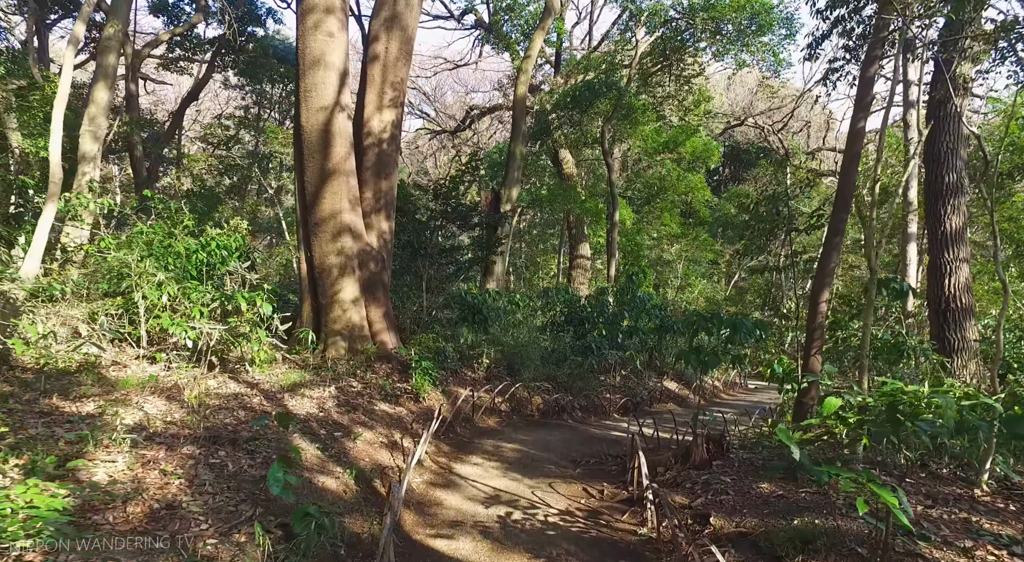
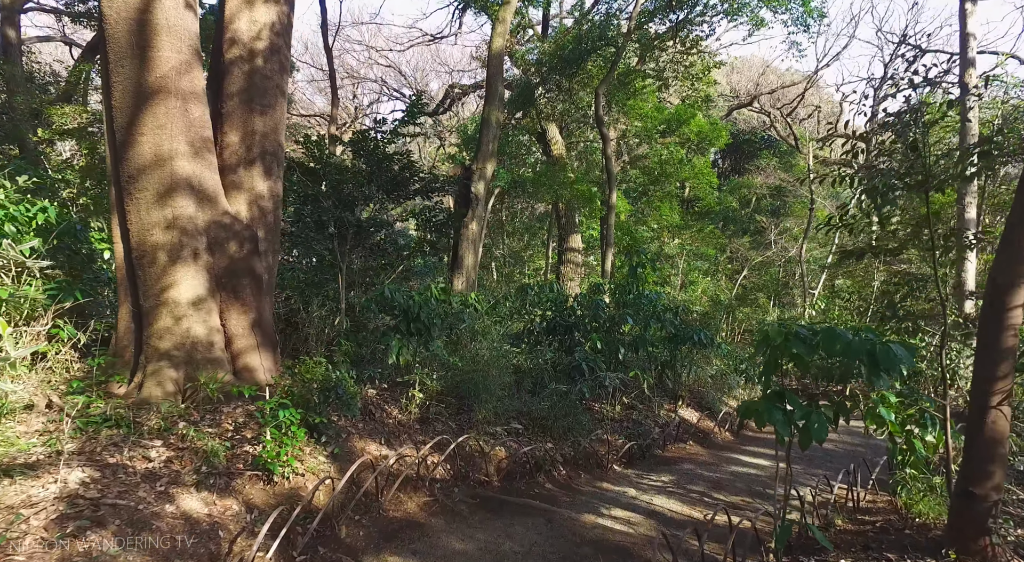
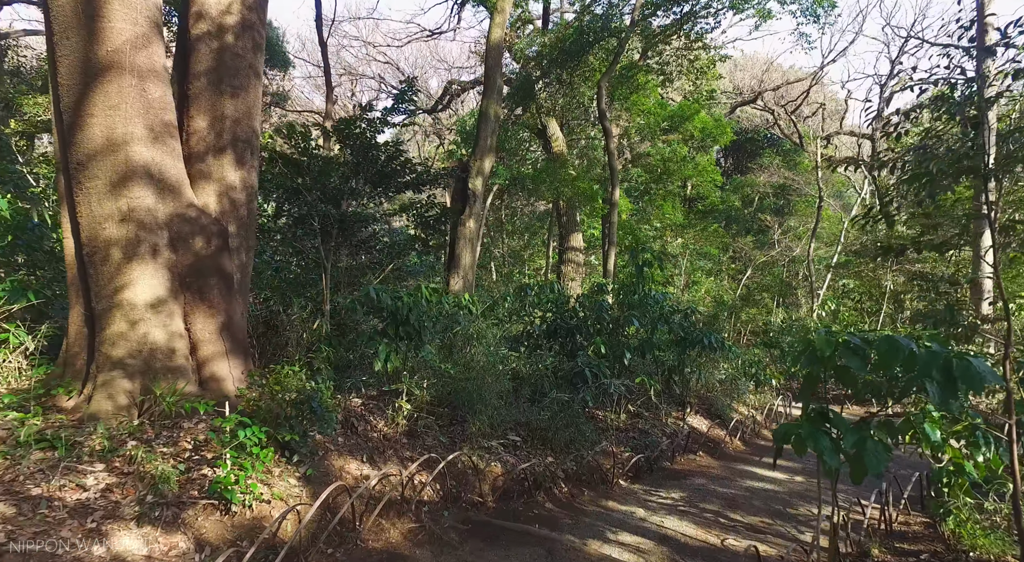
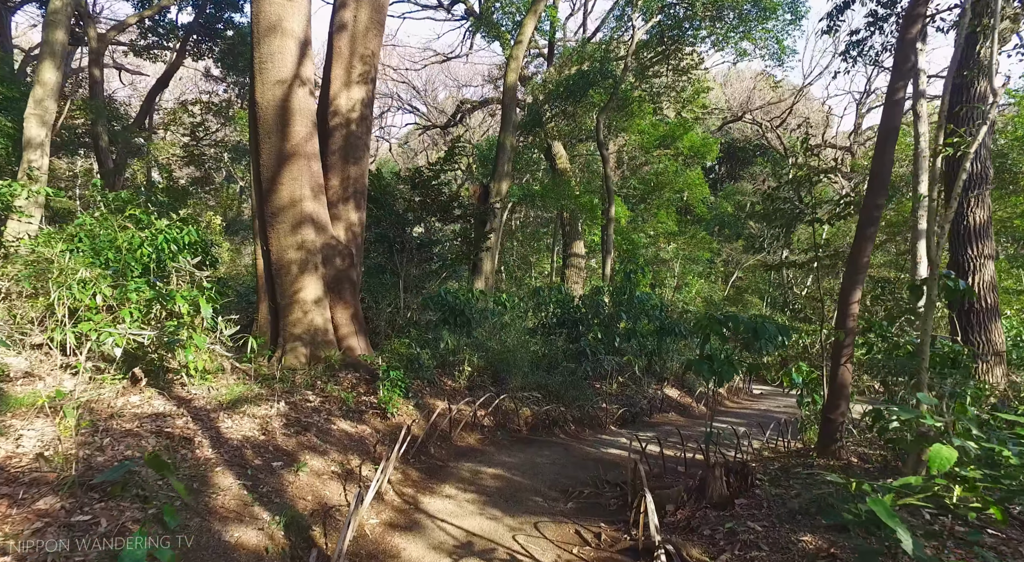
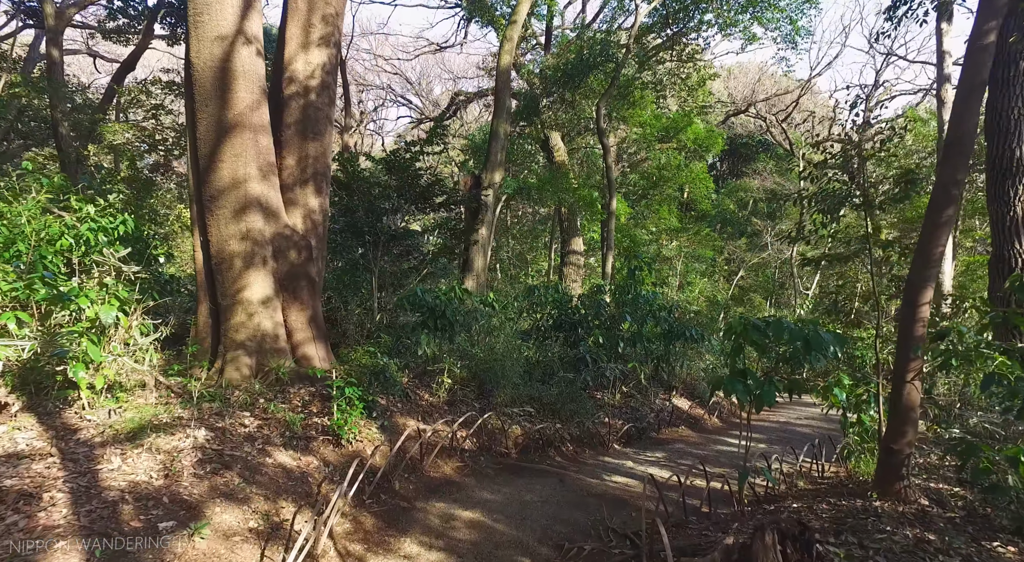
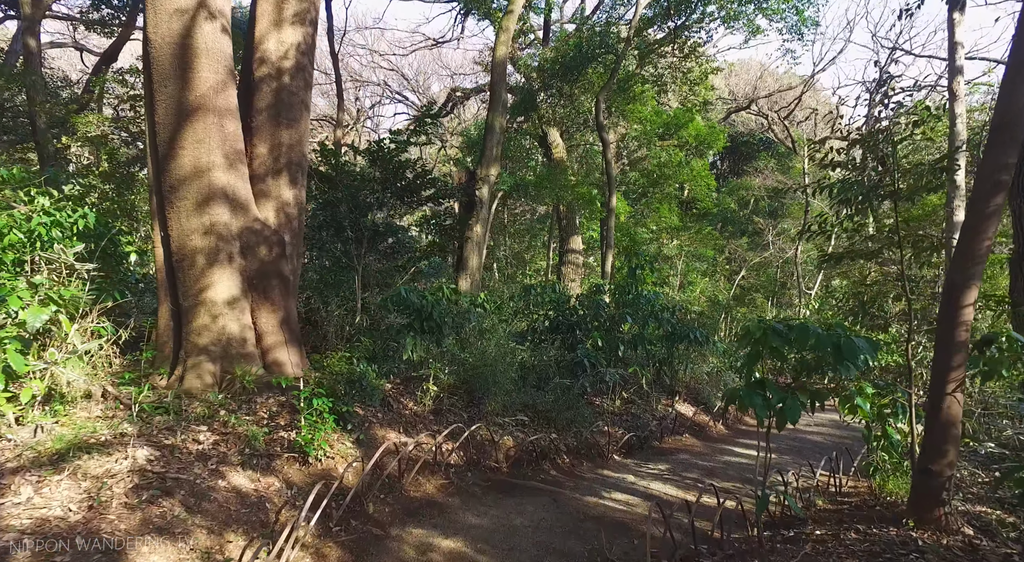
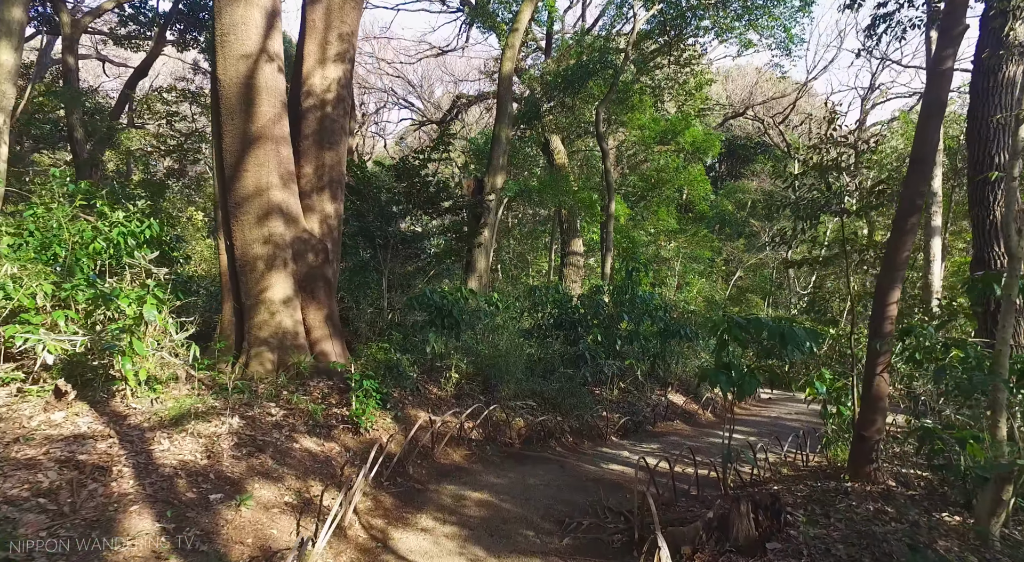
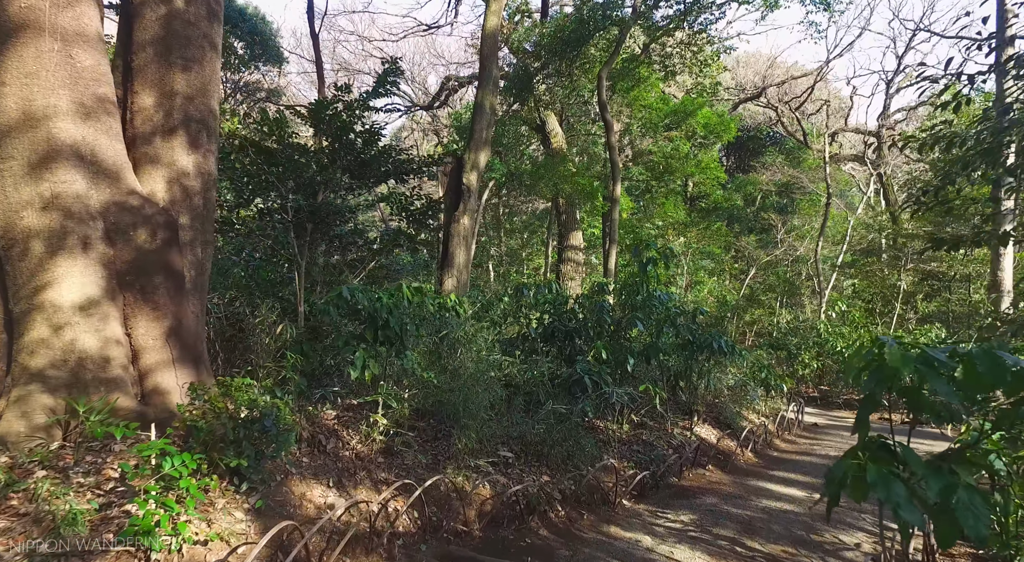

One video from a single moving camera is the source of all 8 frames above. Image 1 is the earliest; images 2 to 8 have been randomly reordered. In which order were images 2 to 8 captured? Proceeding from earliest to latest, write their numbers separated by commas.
4, 7, 5, 6, 2, 3, 8
